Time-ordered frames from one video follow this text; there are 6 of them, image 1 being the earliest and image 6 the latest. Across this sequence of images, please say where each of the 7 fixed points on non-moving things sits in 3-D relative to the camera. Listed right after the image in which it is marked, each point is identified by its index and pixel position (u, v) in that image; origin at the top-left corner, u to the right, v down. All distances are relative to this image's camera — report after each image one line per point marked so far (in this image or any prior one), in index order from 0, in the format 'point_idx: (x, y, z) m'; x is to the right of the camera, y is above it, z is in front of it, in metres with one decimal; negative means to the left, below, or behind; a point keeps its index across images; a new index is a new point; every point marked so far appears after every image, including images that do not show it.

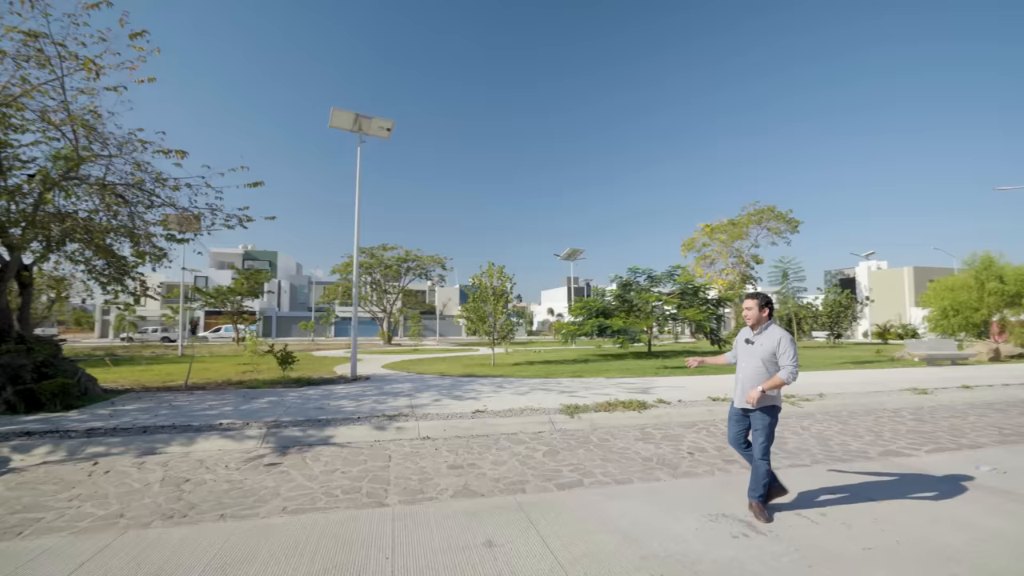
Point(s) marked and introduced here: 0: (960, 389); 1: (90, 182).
0: (+10.1, -2.3, +10.9) m
1: (-8.5, +2.1, +9.7) m
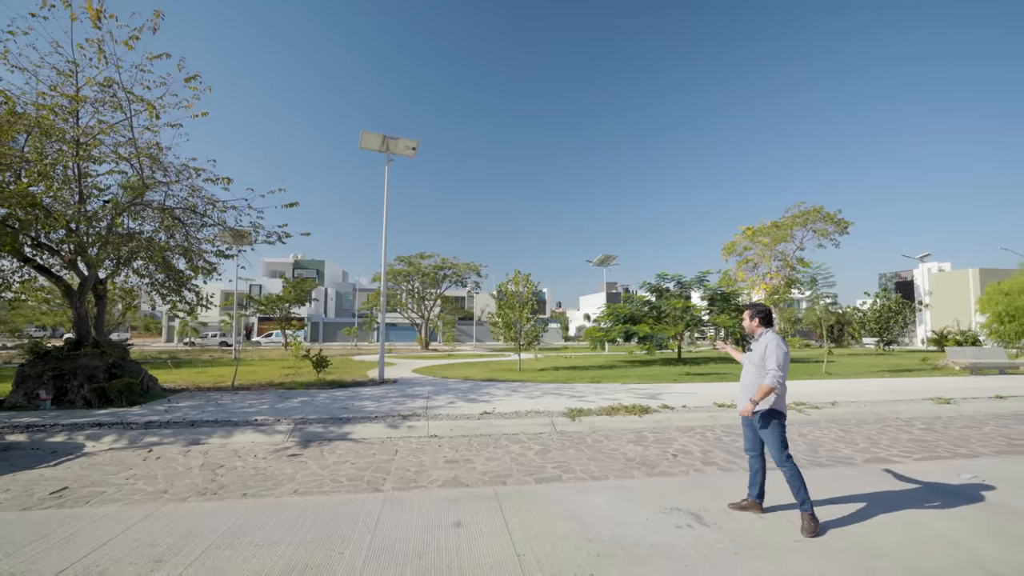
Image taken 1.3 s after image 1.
0: (+10.4, -2.4, +10.5) m
1: (-8.3, +1.9, +11.0) m
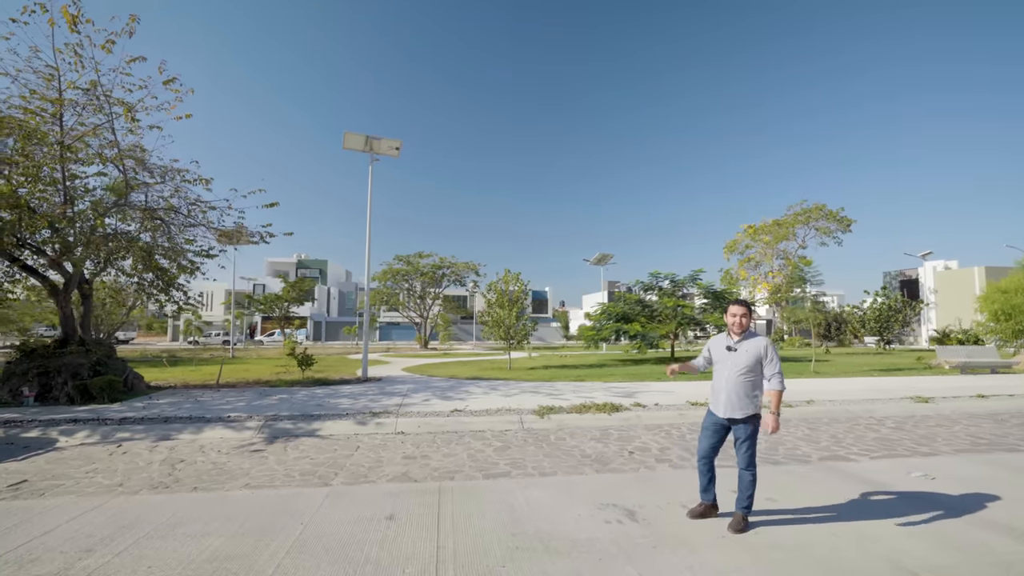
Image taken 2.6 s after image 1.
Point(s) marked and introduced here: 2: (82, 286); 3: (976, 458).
0: (+9.9, -2.4, +10.4) m
1: (-8.8, +1.9, +11.2) m
2: (-10.3, 0.0, +11.5) m
3: (+6.2, -2.3, +6.4) m
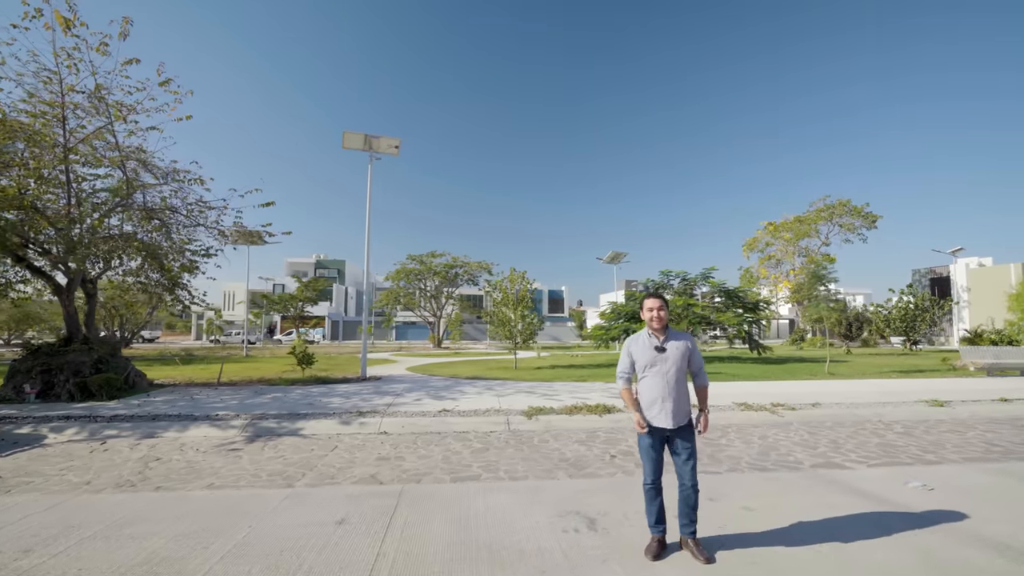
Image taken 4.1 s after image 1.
0: (+9.8, -2.3, +9.9) m
1: (-8.9, +1.9, +11.4) m
2: (-10.4, +0.1, +11.8) m
3: (+5.9, -2.2, +6.0) m
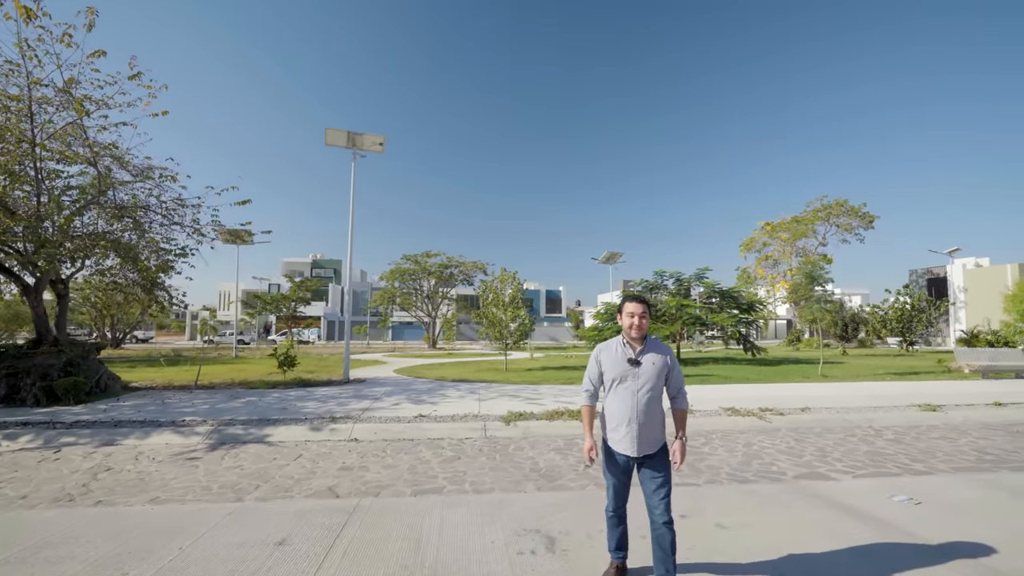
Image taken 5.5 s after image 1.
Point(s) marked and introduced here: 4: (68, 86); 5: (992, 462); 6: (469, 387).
0: (+9.4, -2.4, +9.6) m
1: (-9.3, +1.9, +11.1) m
2: (-10.8, 0.0, +11.5) m
3: (+5.5, -2.2, +5.7) m
4: (-9.1, +4.1, +9.9) m
5: (+6.3, -2.3, +6.3) m
6: (-1.1, -2.4, +11.9) m
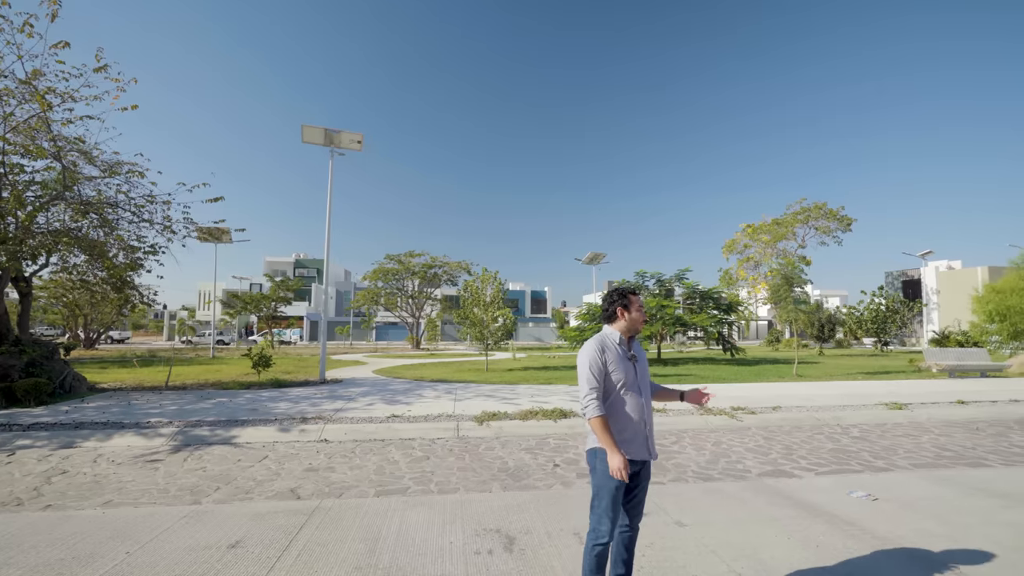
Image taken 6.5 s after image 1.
0: (+8.9, -2.4, +9.8) m
1: (-9.8, +1.9, +10.8) m
2: (-11.3, +0.1, +11.1) m
3: (+5.1, -2.2, +5.8) m
4: (-9.6, +4.2, +9.6) m
5: (+5.9, -2.3, +6.5) m
6: (-1.6, -2.4, +11.8) m
